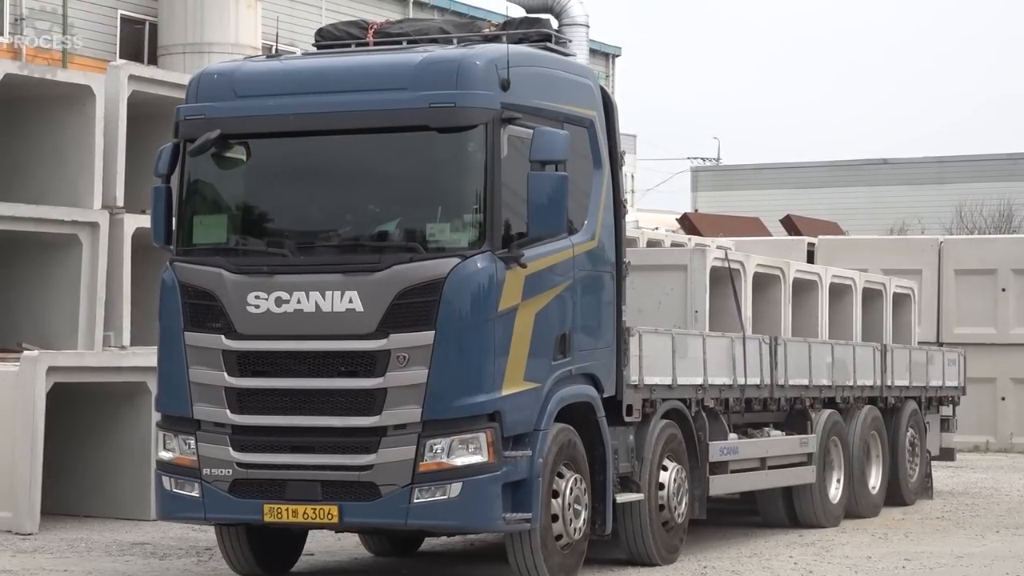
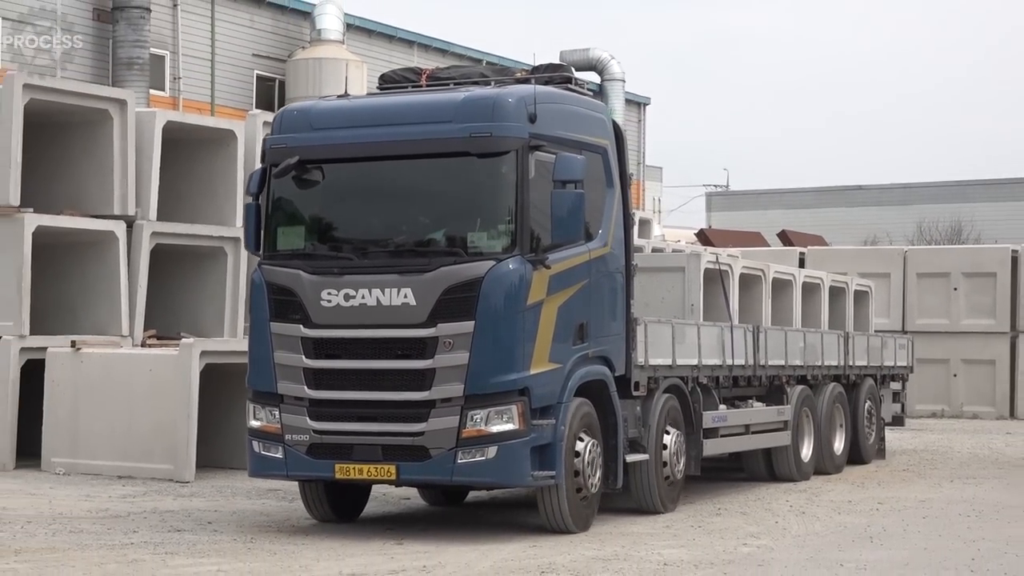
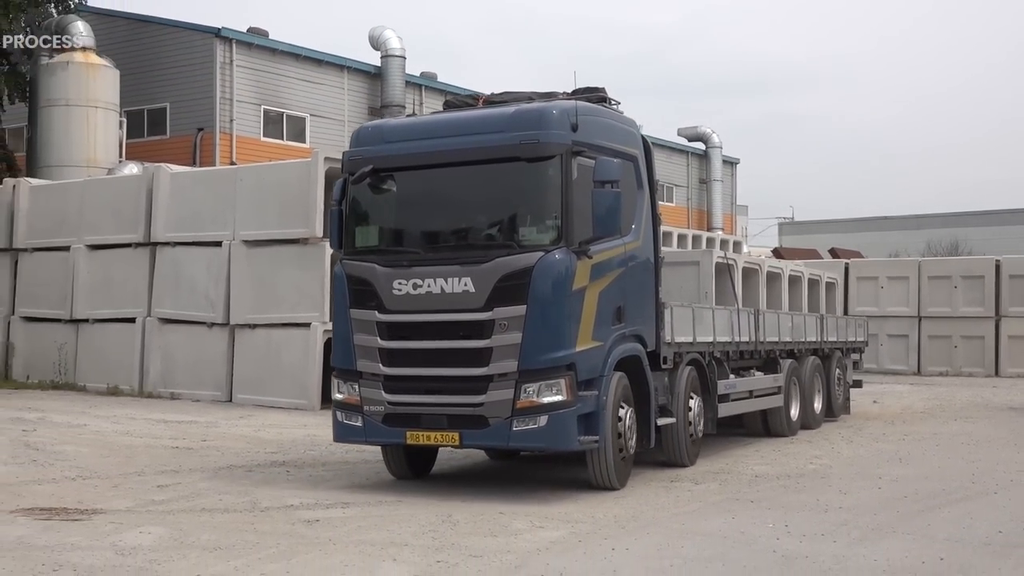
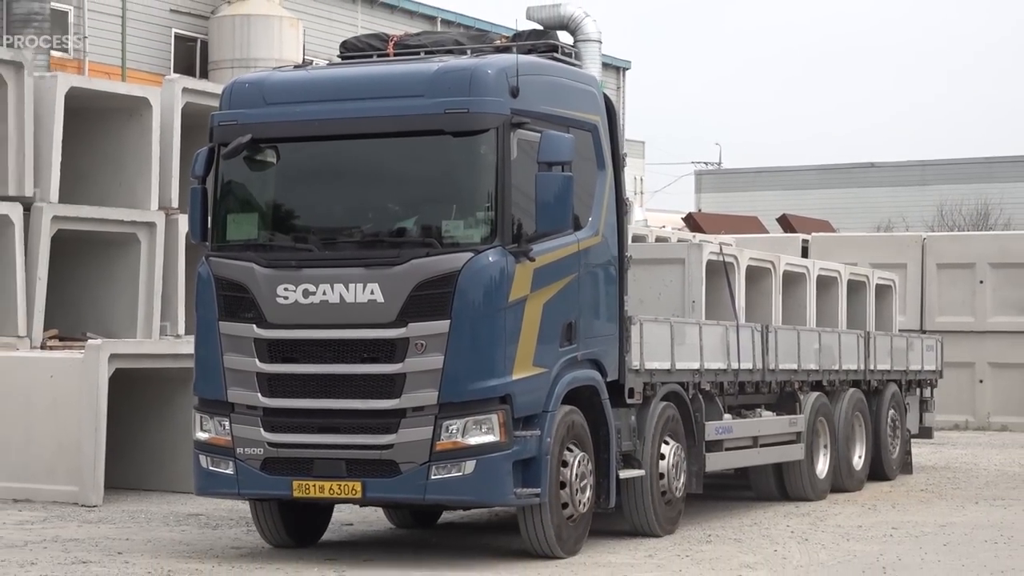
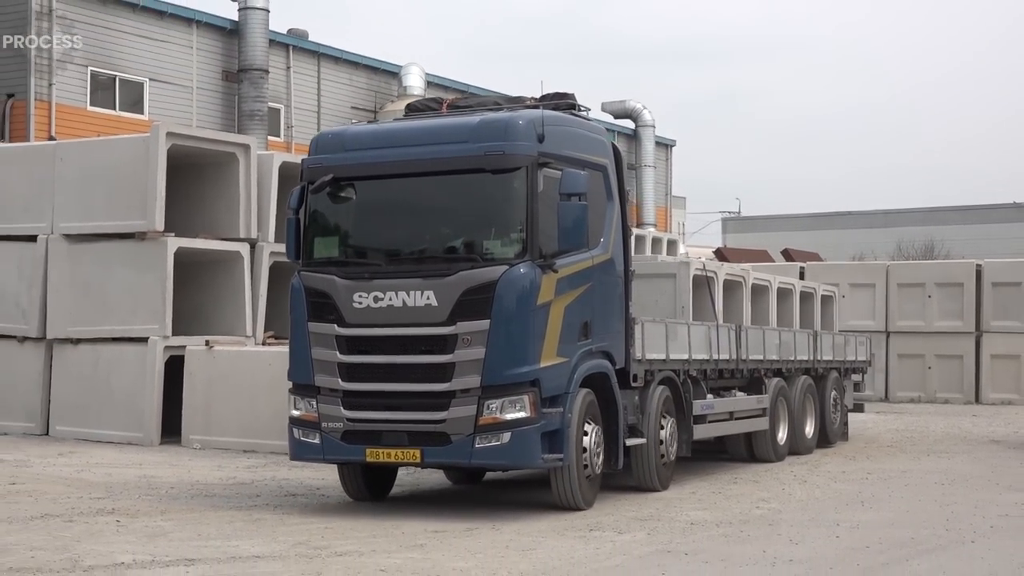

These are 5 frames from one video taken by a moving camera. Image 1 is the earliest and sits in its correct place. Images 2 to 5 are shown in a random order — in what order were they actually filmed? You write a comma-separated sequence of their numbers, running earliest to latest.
4, 2, 5, 3
